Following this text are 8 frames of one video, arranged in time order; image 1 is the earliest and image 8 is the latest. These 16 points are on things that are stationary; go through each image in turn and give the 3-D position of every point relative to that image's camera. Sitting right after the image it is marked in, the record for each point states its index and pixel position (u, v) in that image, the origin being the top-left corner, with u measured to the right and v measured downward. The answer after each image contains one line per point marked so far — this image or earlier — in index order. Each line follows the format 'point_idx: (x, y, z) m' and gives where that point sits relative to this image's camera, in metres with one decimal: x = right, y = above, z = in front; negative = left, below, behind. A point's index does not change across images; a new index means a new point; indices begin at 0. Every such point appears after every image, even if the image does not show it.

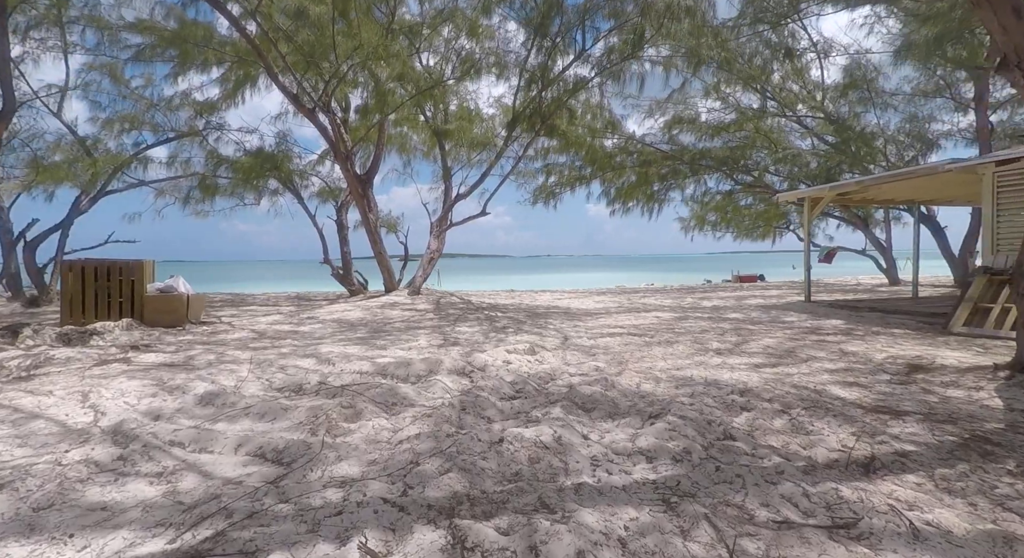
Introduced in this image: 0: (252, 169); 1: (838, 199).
0: (-3.8, +1.6, +8.9) m
1: (+5.0, +1.3, +9.3) m
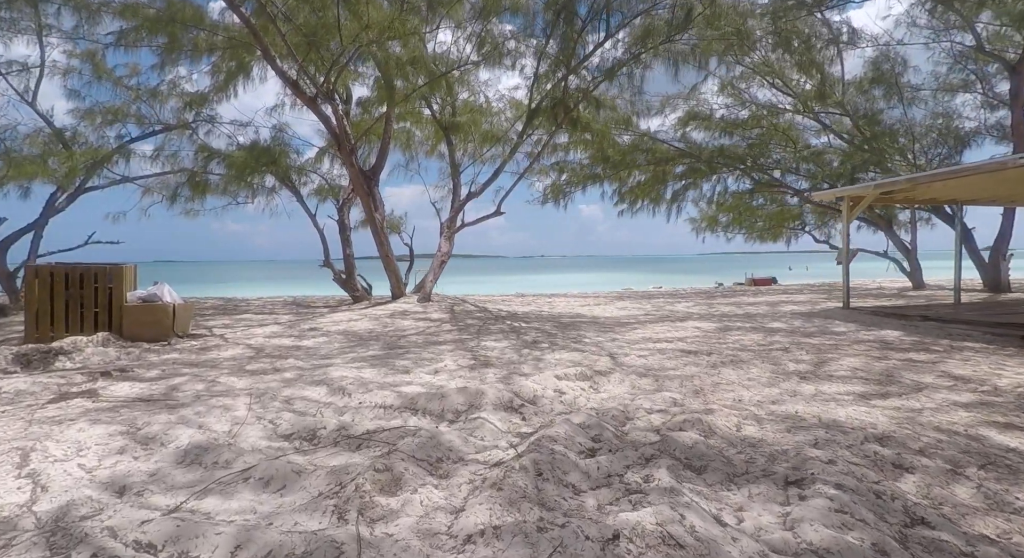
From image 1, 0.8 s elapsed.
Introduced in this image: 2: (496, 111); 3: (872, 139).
0: (-3.6, +1.5, +8.2) m
1: (+5.3, +1.2, +8.7) m
2: (-0.3, +2.9, +10.5) m
3: (+7.5, +2.9, +12.7) m
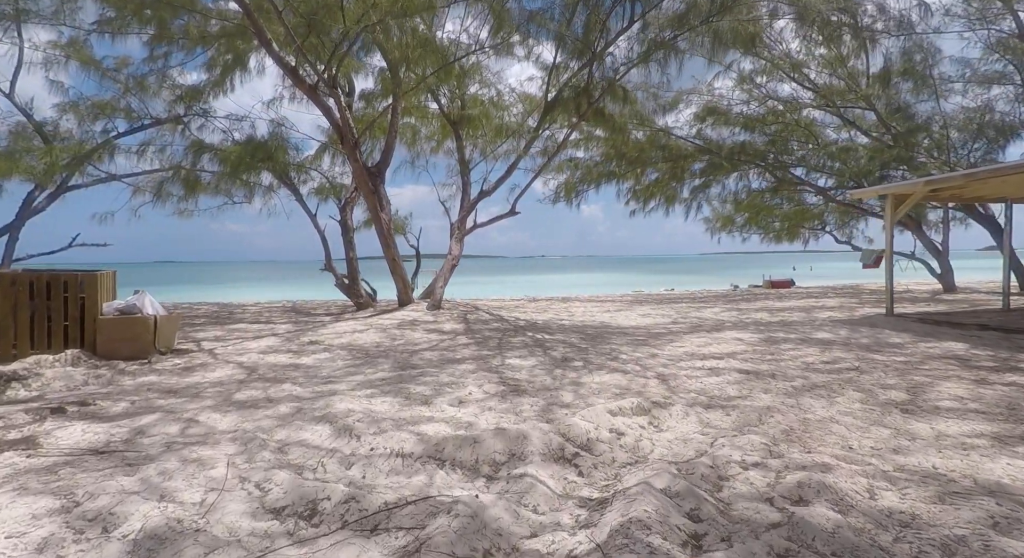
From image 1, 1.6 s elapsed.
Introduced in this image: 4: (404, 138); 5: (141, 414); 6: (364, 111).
0: (-3.4, +1.5, +7.5) m
1: (+5.5, +1.1, +8.0) m
2: (-0.1, +2.8, +9.9) m
3: (+7.8, +2.8, +12.0) m
4: (-1.8, +2.4, +10.4) m
5: (-1.8, -0.6, +2.9) m
6: (-2.2, +2.5, +9.1) m
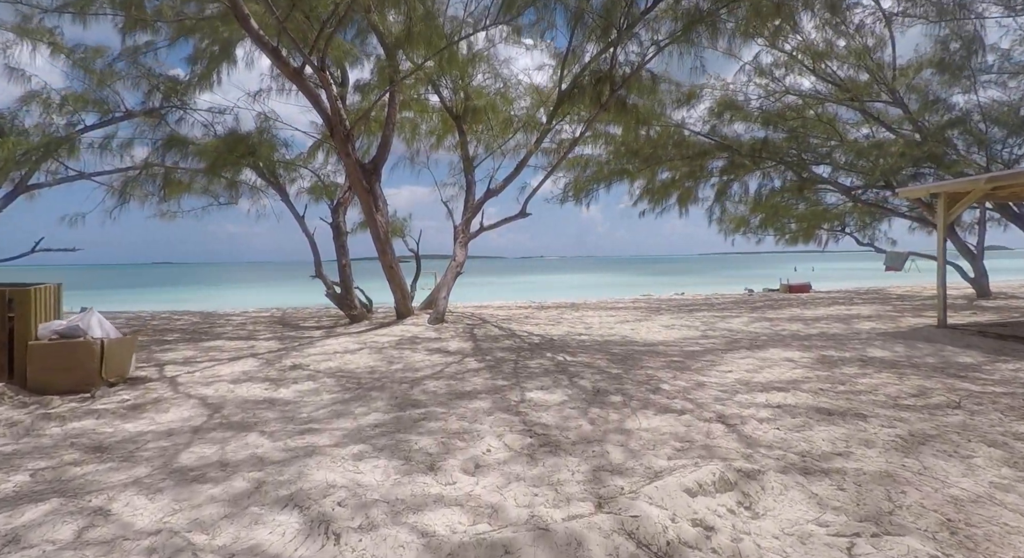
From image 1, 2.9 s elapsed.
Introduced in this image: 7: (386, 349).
0: (-3.2, +1.4, +6.7) m
1: (+5.6, +1.0, +7.2) m
2: (0.0, +2.7, +9.1) m
3: (+7.9, +2.7, +11.2) m
4: (-1.7, +2.3, +9.6) m
5: (-1.6, -0.7, +2.1) m
6: (-2.1, +2.4, +8.3) m
7: (-1.1, -0.6, +5.3) m
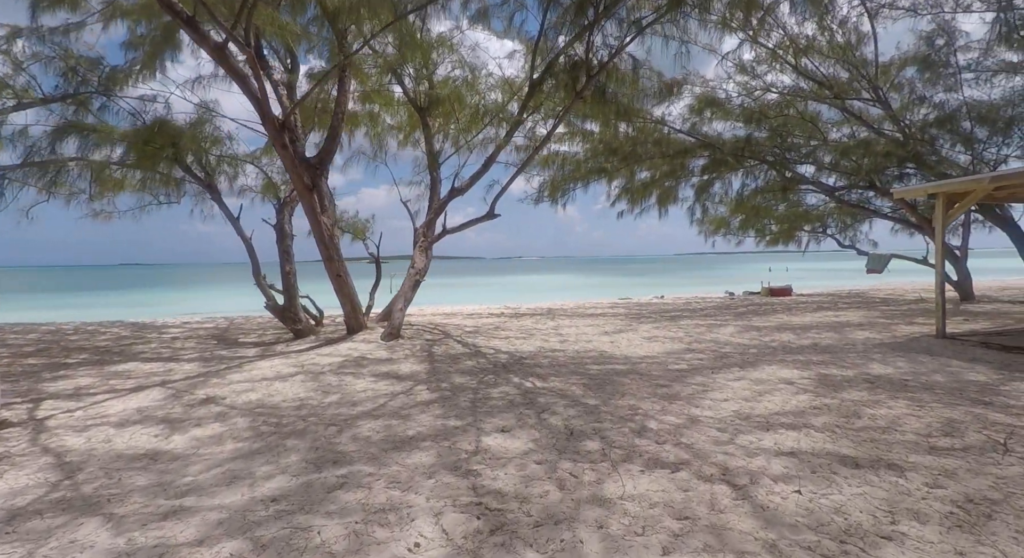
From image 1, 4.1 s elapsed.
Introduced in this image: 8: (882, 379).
0: (-3.6, +1.3, +5.9) m
1: (+5.2, +1.0, +6.7) m
2: (-0.4, +2.6, +8.3) m
3: (+7.3, +2.7, +10.8) m
4: (-2.2, +2.2, +8.8) m
5: (-1.8, -0.8, +1.3) m
6: (-2.5, +2.3, +7.4) m
7: (-1.4, -0.7, +4.5) m
8: (+3.0, -0.8, +5.0) m
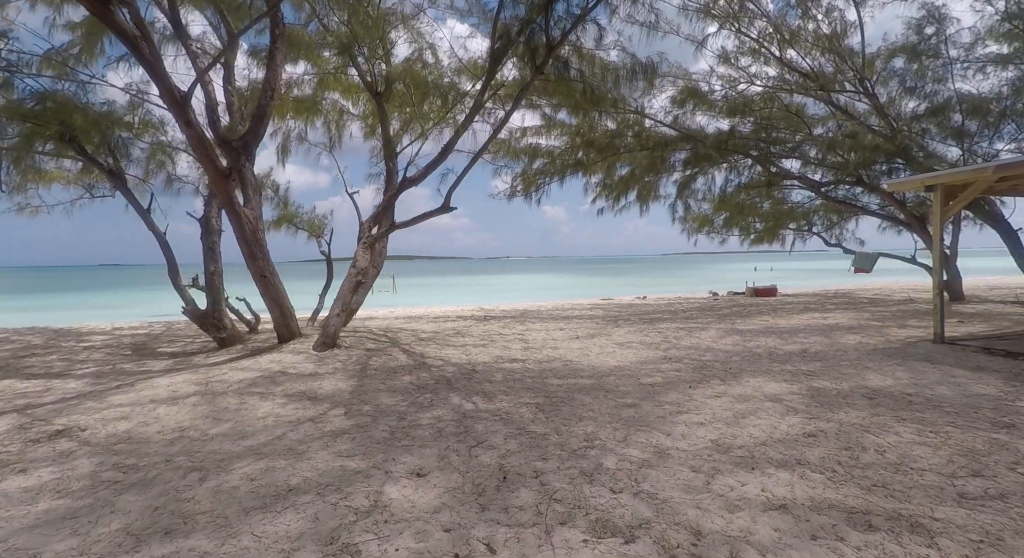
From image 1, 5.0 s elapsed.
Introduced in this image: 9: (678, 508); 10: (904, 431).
0: (-4.0, +1.2, +5.1) m
1: (+4.8, +1.0, +6.1) m
2: (-0.9, +2.6, +7.6) m
3: (+6.8, +2.7, +10.3) m
4: (-2.6, +2.2, +8.1) m
5: (-2.1, -0.8, +0.5) m
6: (-2.9, +2.3, +6.7) m
7: (-1.8, -0.7, +3.8) m
8: (+2.6, -0.8, +4.4) m
9: (+0.6, -0.8, +2.3) m
10: (+2.1, -0.8, +3.2) m
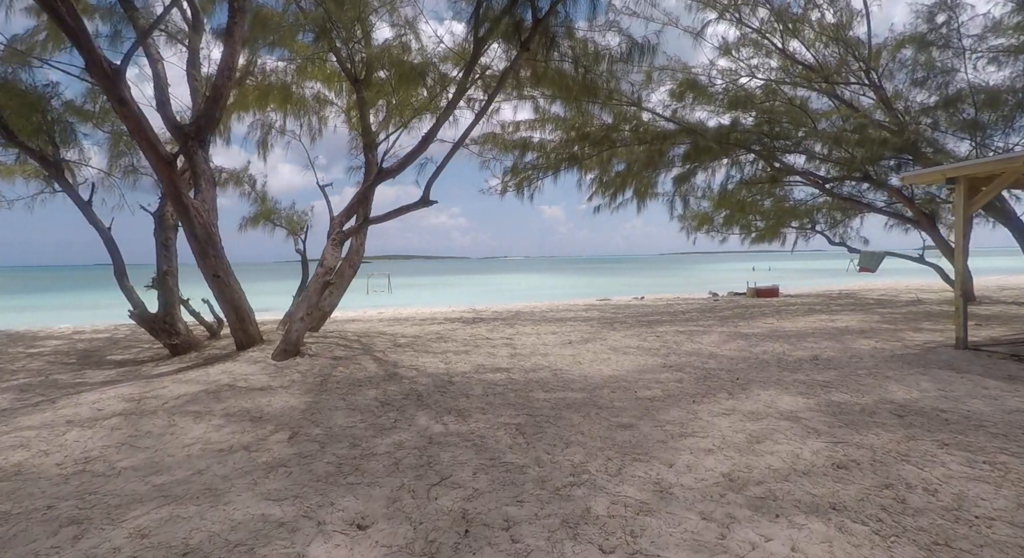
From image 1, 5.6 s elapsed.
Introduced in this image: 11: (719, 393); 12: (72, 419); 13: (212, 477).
0: (-4.1, +1.2, +4.5) m
1: (+4.7, +1.0, +5.6) m
2: (-1.0, +2.6, +7.1) m
3: (+6.7, +2.7, +9.8) m
4: (-2.8, +2.2, +7.5) m
5: (-2.2, -0.9, 0.0) m
6: (-3.1, +2.3, +6.1) m
7: (-1.9, -0.7, +3.2) m
8: (+2.5, -0.8, +3.9) m
9: (+0.5, -0.8, +1.8) m
10: (+2.0, -0.8, +2.7) m
11: (+1.4, -0.8, +4.2) m
12: (-2.3, -0.7, +3.2) m
13: (-1.2, -0.8, +2.5) m
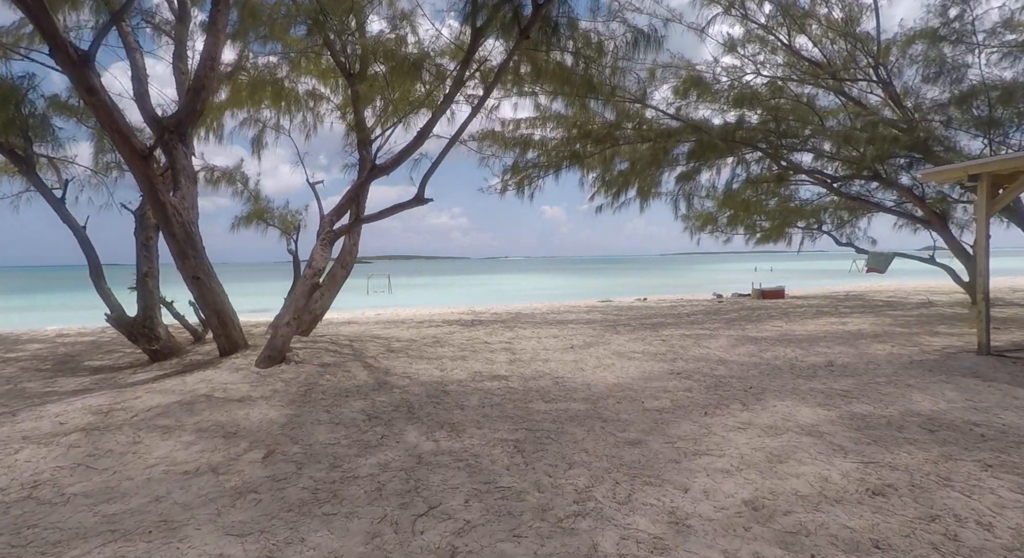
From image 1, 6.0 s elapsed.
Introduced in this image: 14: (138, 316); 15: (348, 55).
0: (-4.1, +1.2, +4.3) m
1: (+4.7, +0.9, +5.3) m
2: (-1.0, +2.6, +6.8) m
3: (+6.7, +2.7, +9.5) m
4: (-2.8, +2.2, +7.3) m
5: (-2.2, -0.9, -0.3) m
6: (-3.1, +2.3, +5.9) m
7: (-1.9, -0.7, +3.0) m
8: (+2.5, -0.8, +3.6) m
9: (+0.5, -0.8, +1.5) m
10: (+2.0, -0.8, +2.4) m
11: (+1.4, -0.8, +3.9) m
12: (-2.4, -0.7, +3.0) m
13: (-1.2, -0.8, +2.2) m
14: (-2.9, -0.3, +4.8) m
15: (-1.9, +2.5, +6.6) m
